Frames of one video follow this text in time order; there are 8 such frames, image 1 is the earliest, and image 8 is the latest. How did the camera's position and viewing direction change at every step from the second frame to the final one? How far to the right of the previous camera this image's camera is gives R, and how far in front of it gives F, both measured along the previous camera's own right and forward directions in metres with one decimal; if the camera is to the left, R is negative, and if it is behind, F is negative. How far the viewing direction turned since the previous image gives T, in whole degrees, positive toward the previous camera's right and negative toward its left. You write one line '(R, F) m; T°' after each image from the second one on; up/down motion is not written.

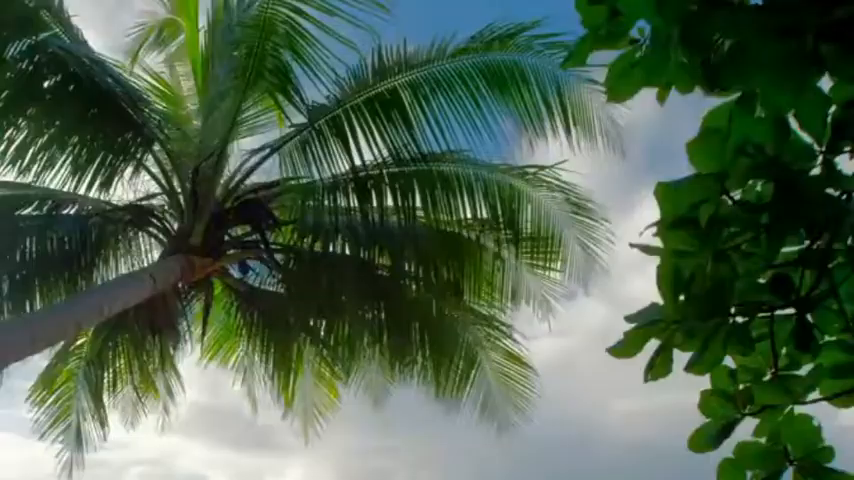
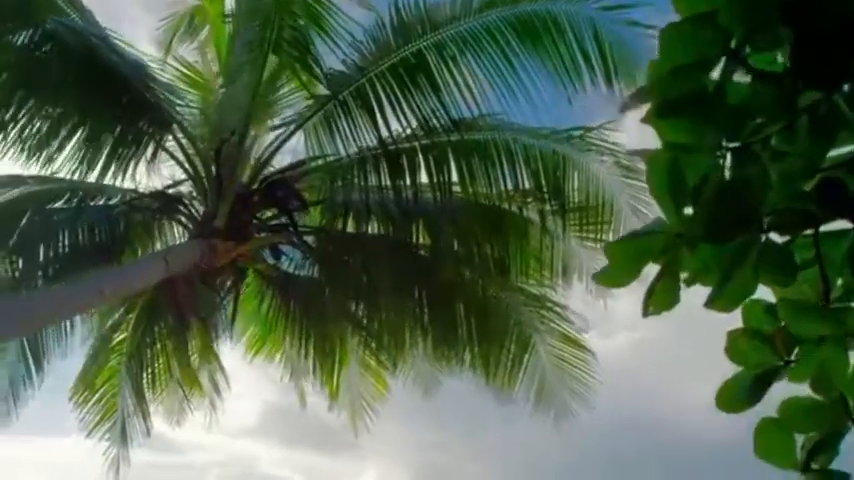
(+0.4, +0.5) m; -6°
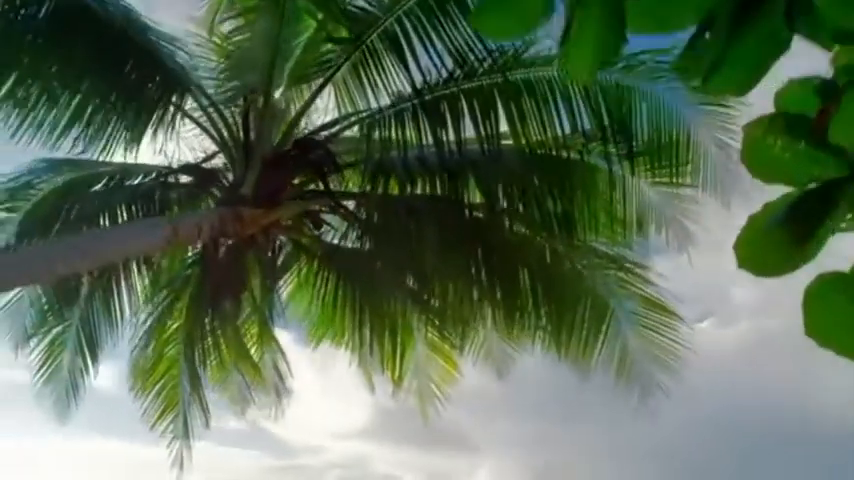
(+0.4, +0.7) m; -8°
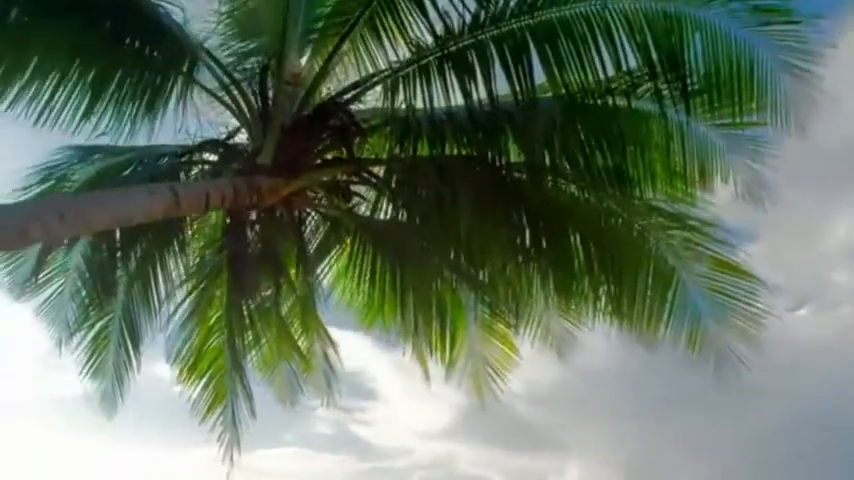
(+0.3, +0.5) m; -6°
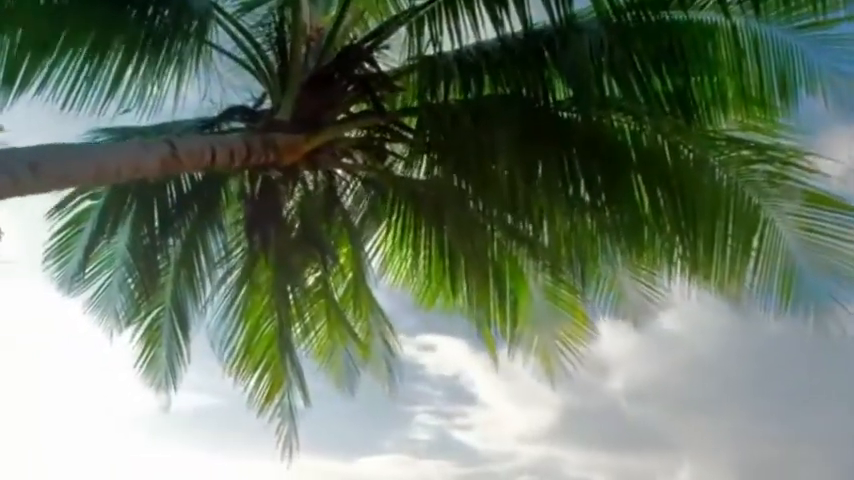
(+0.3, +0.6) m; -7°
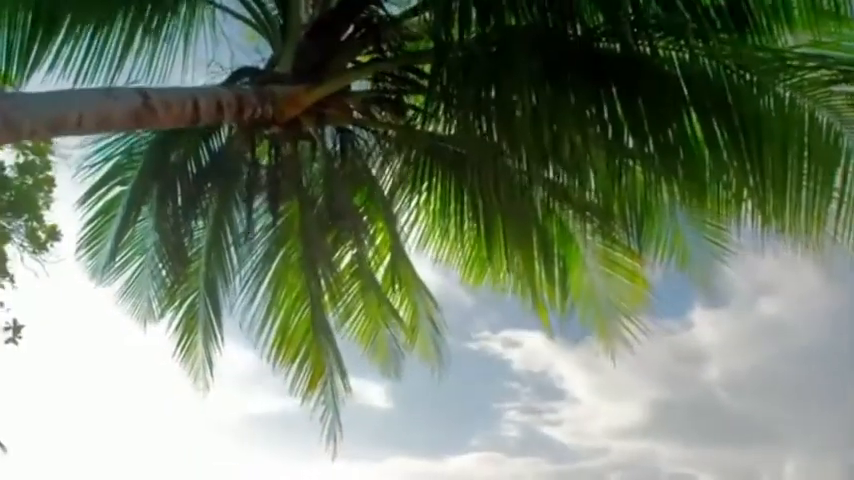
(+0.3, +0.6) m; -6°
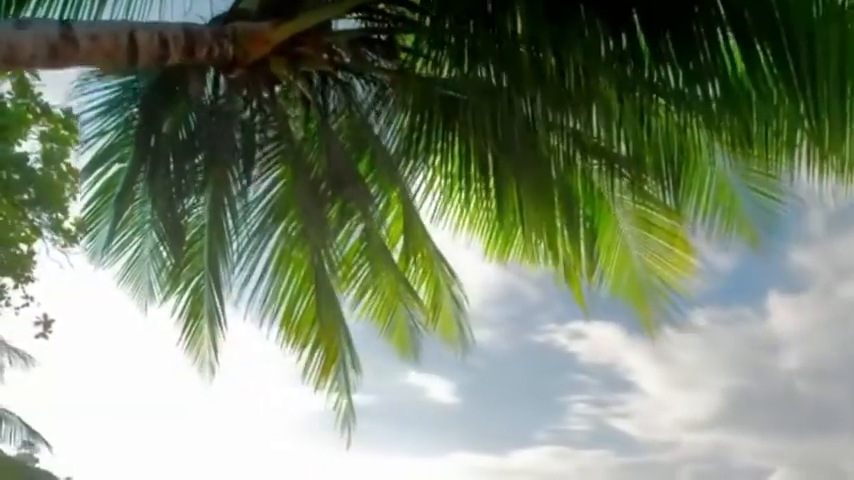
(+0.4, +0.6) m; -5°
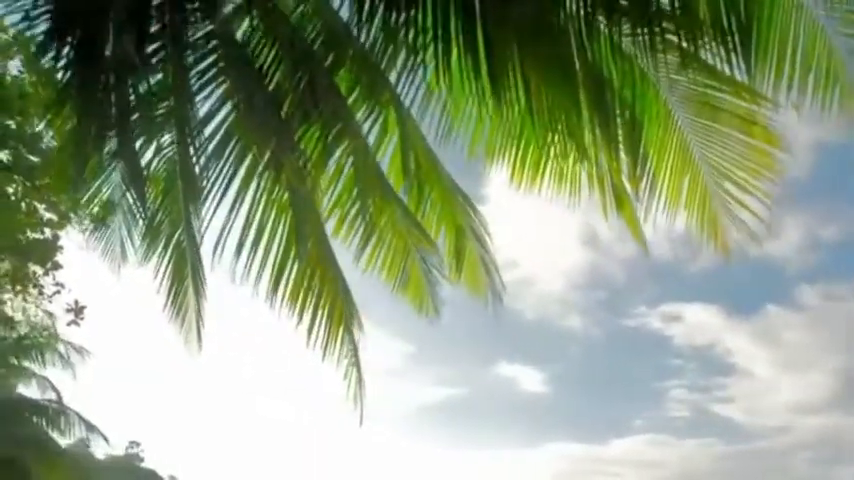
(+0.5, +1.2) m; -7°
